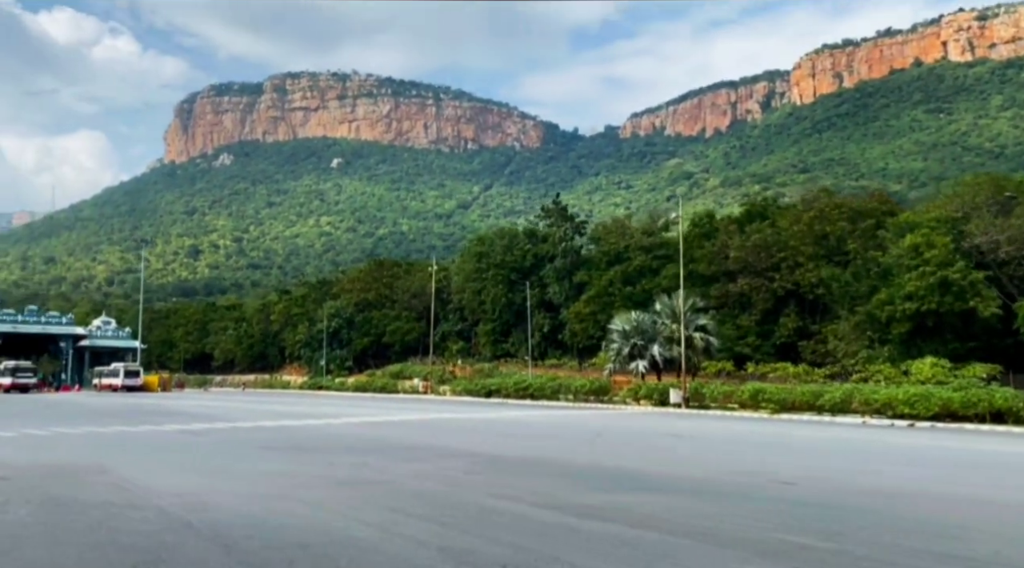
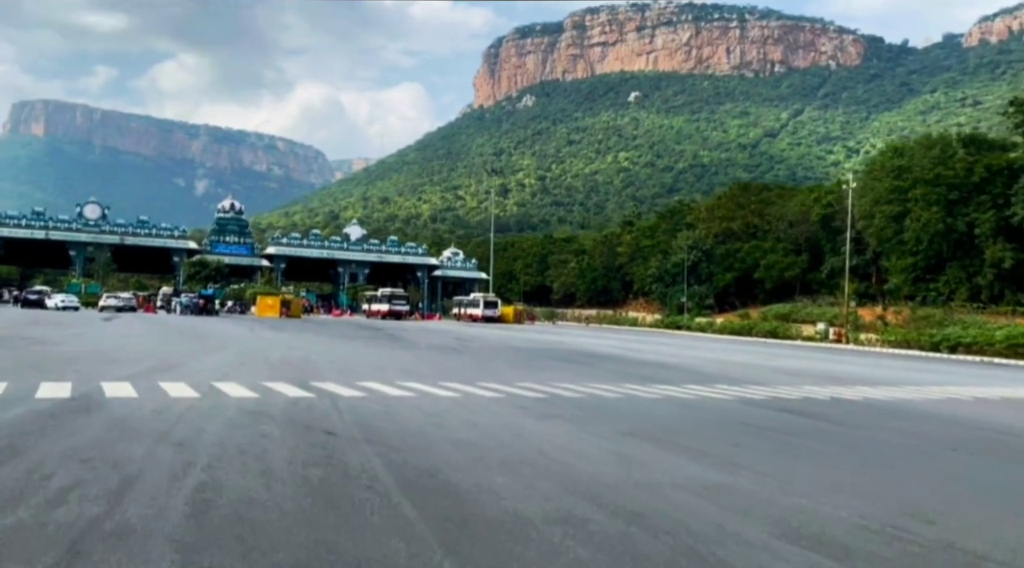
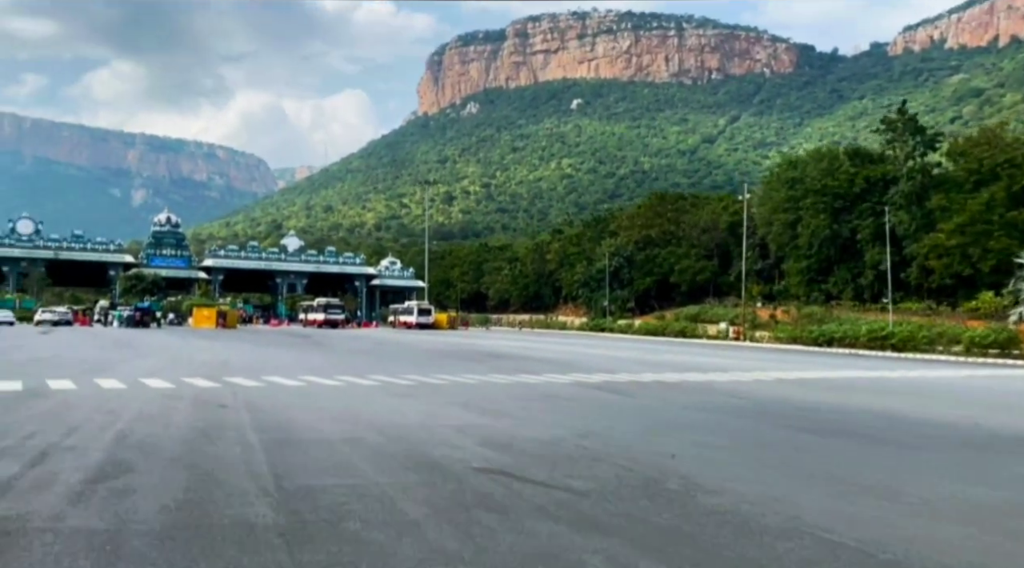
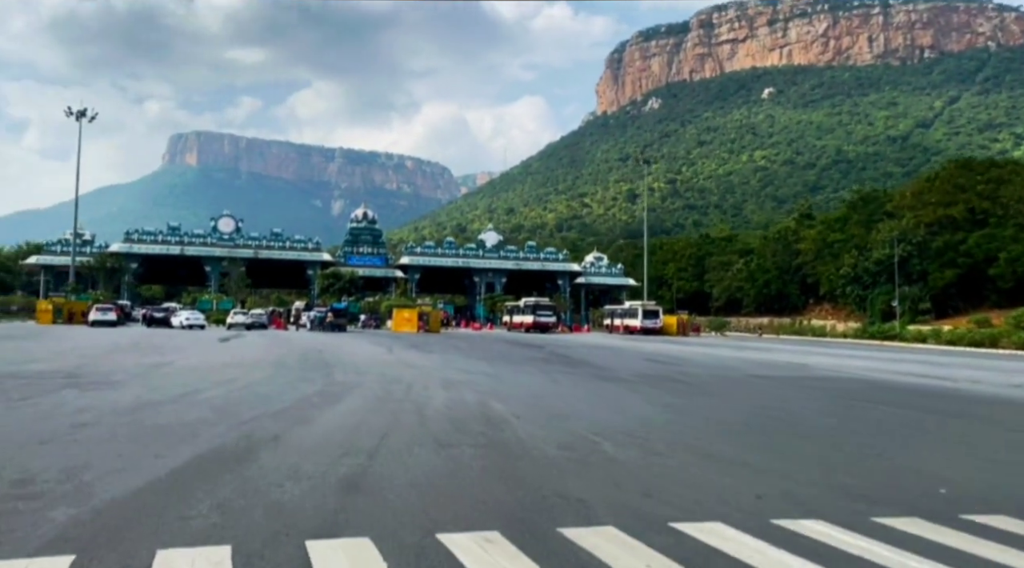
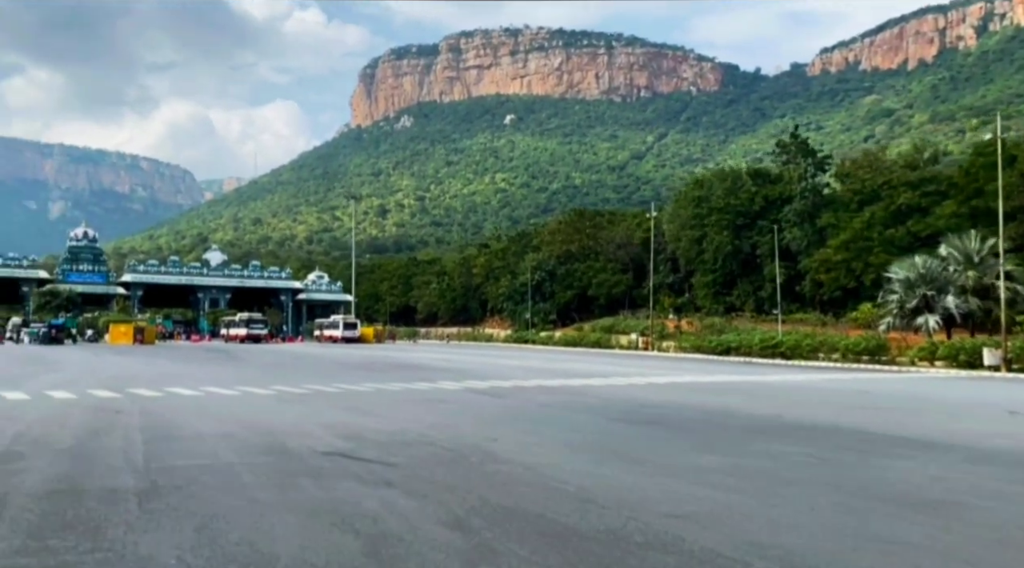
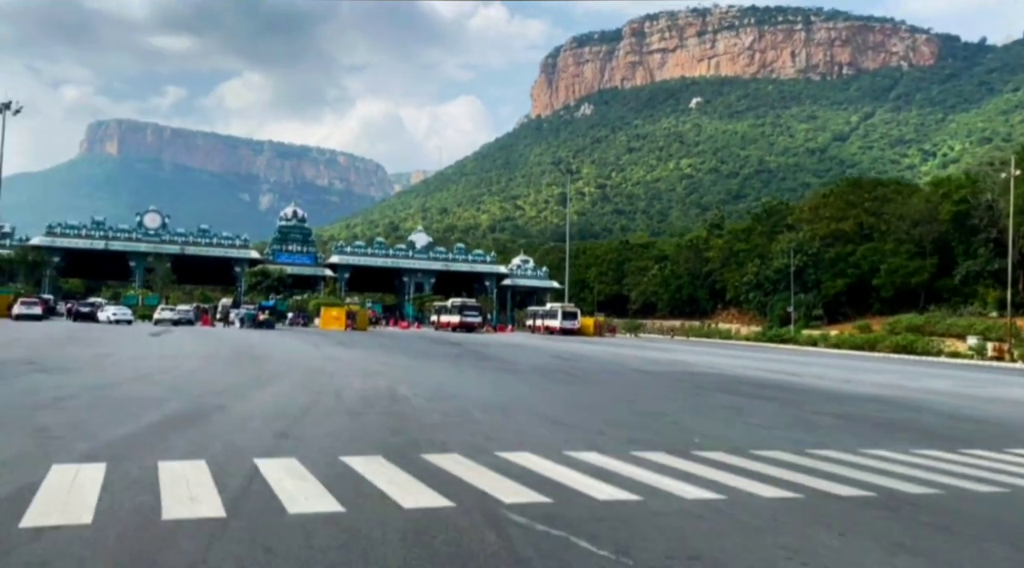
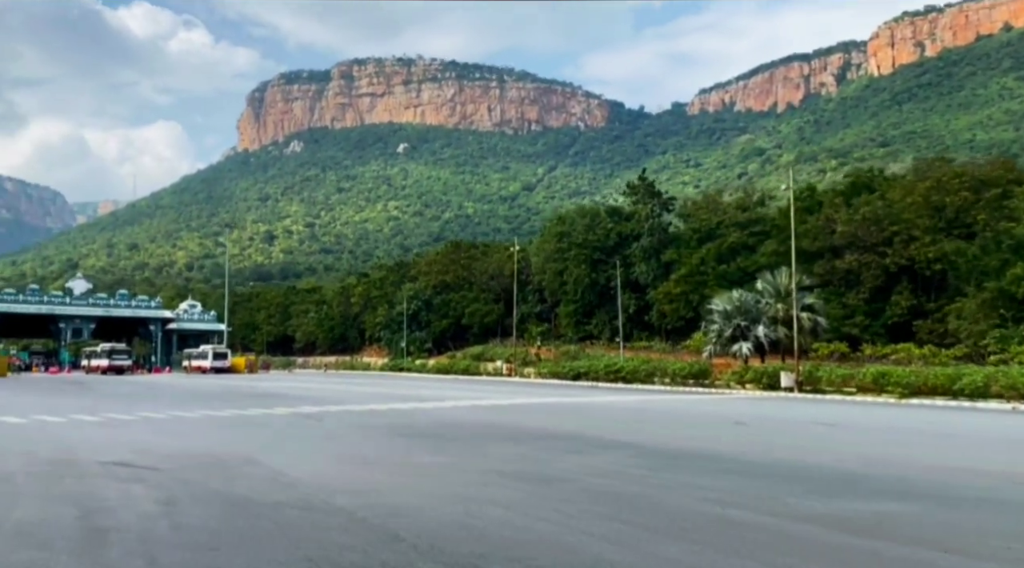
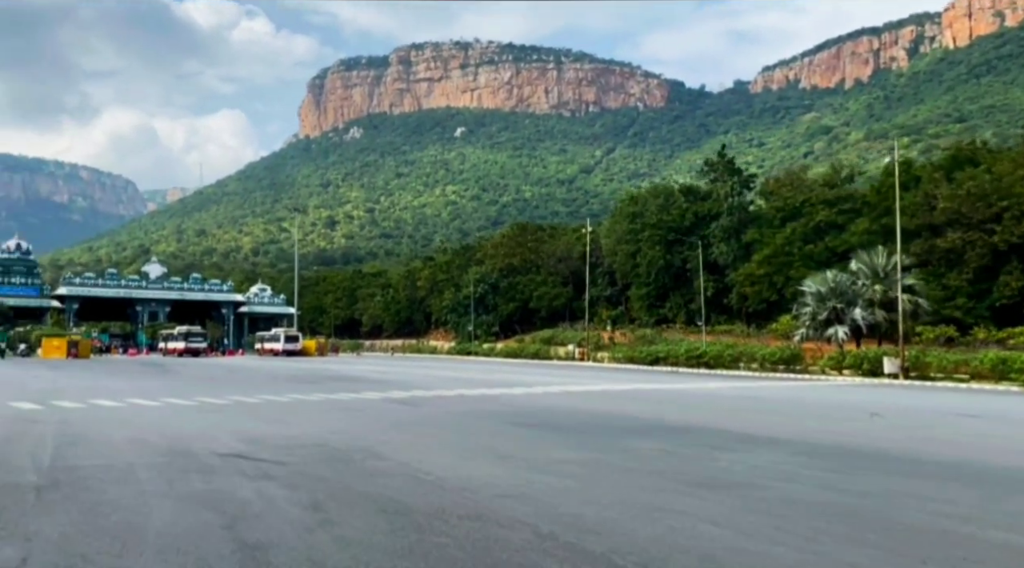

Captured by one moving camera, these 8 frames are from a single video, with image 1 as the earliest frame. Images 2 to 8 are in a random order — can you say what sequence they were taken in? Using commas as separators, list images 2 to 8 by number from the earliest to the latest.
7, 8, 5, 3, 2, 6, 4
